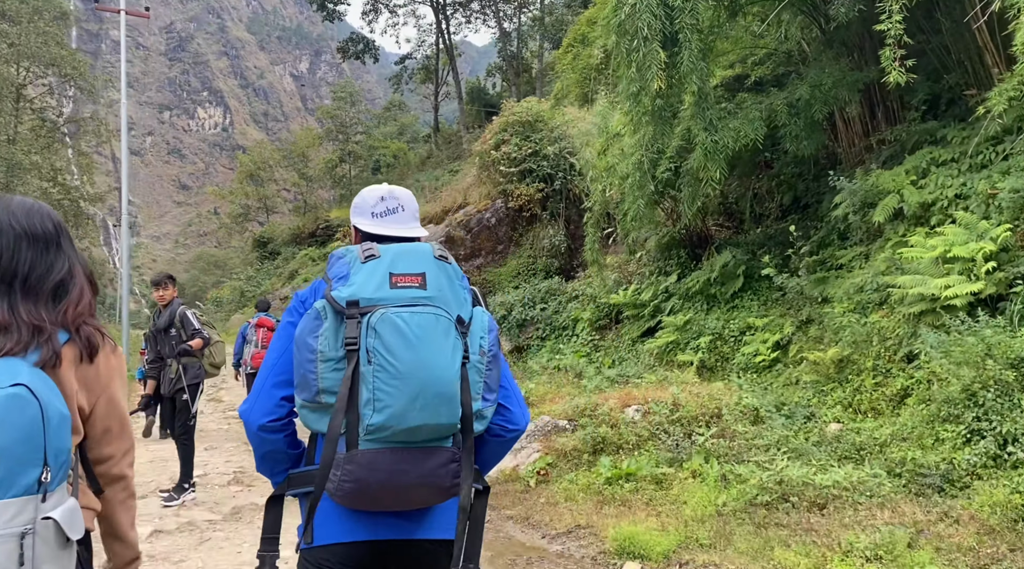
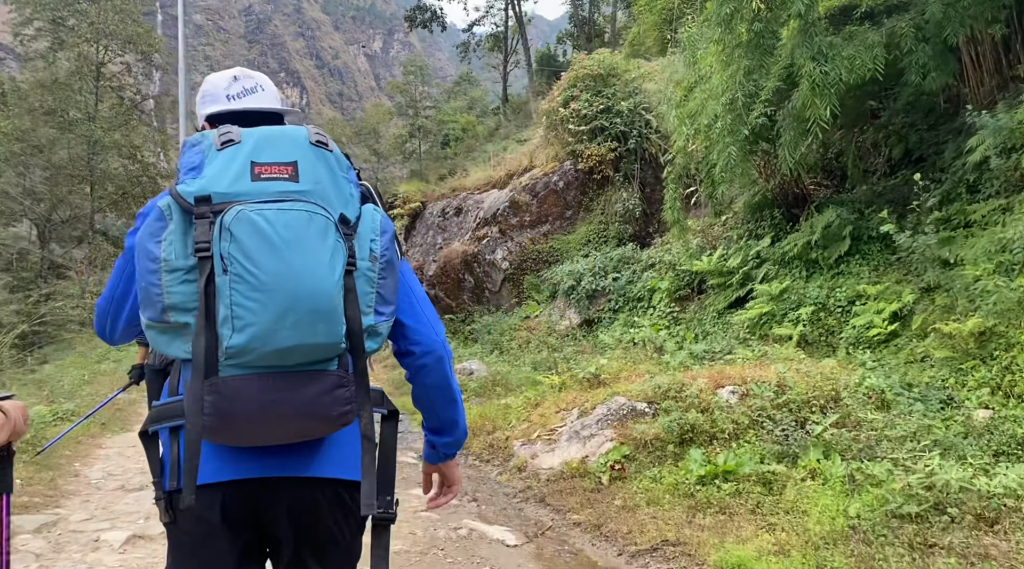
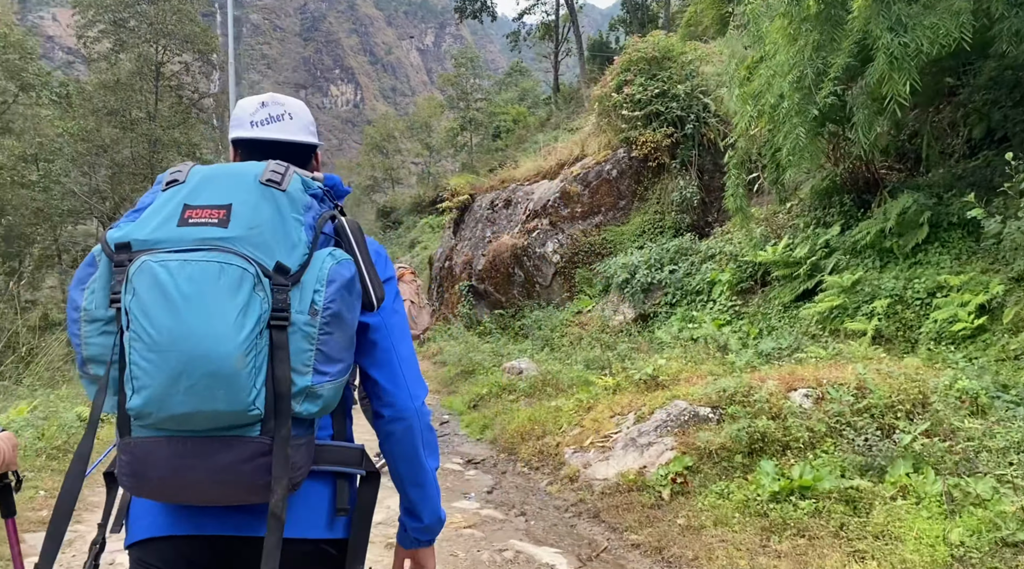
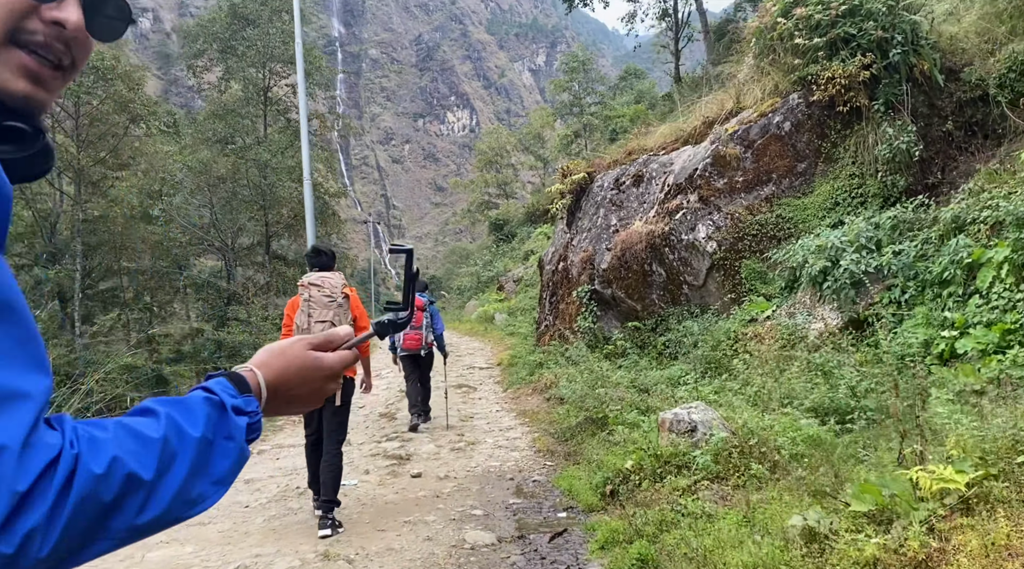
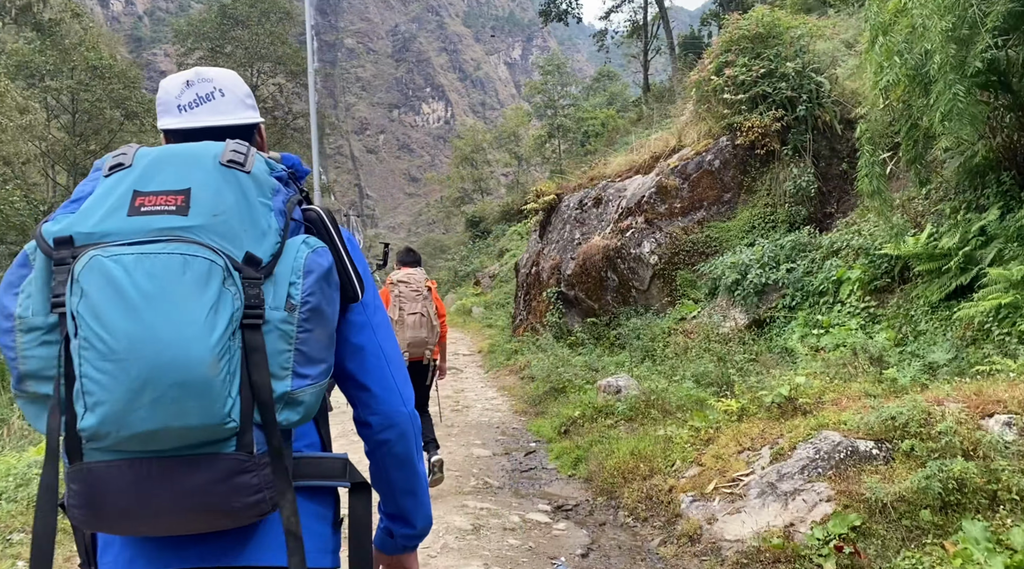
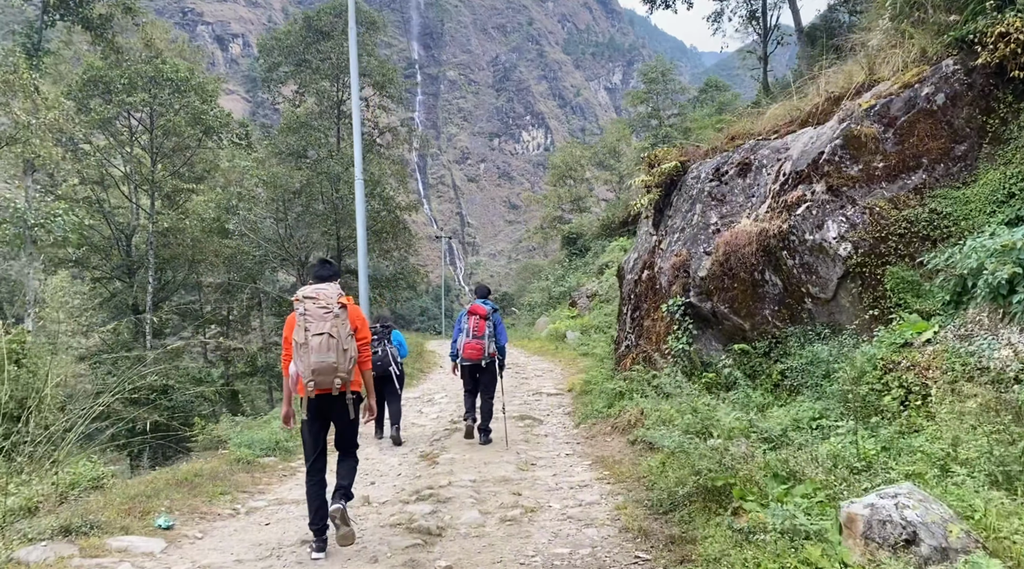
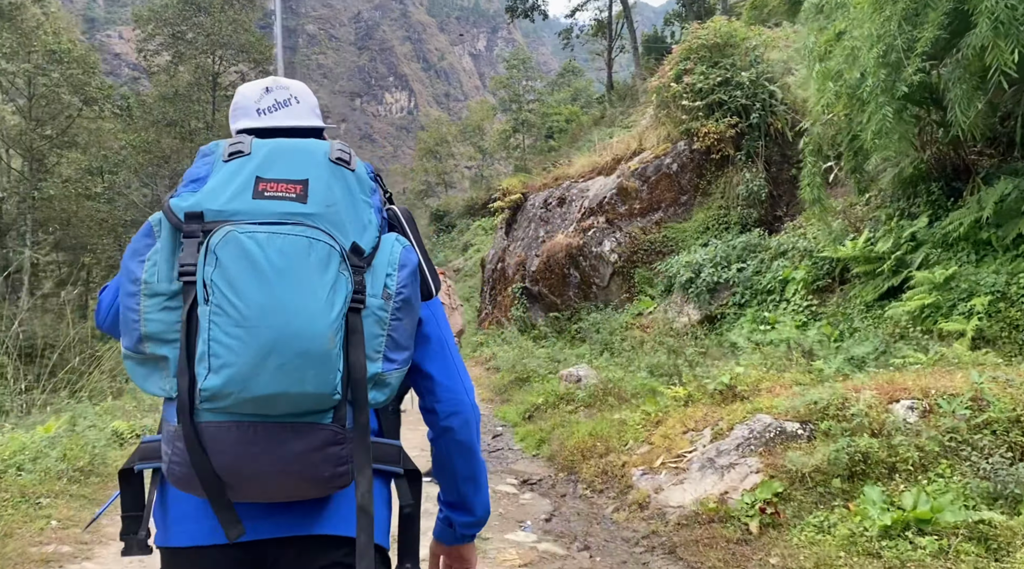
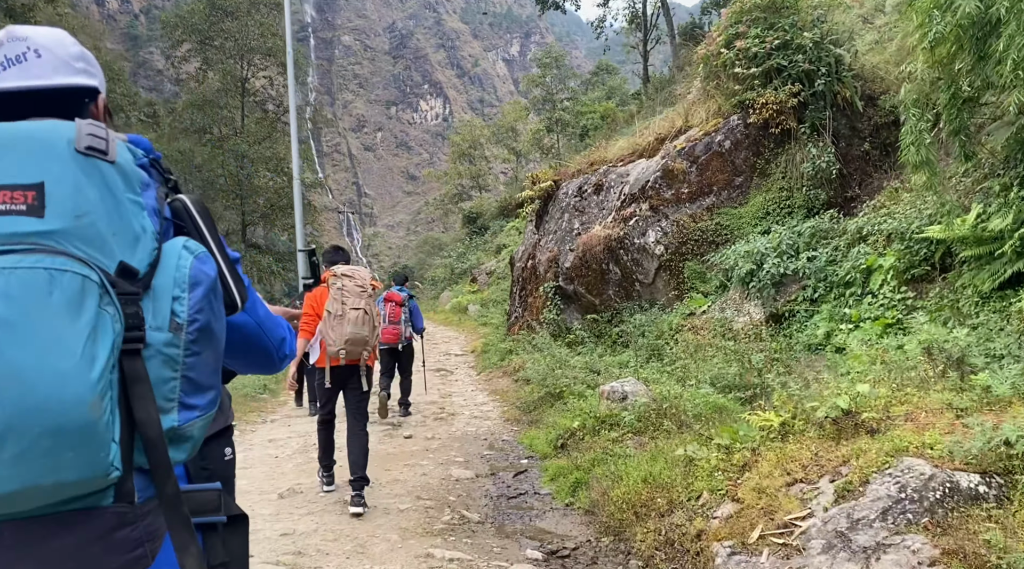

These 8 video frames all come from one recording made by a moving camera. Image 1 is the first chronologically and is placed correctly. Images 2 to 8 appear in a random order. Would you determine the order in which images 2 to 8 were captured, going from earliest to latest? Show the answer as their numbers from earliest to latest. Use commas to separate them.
2, 3, 7, 5, 8, 4, 6
